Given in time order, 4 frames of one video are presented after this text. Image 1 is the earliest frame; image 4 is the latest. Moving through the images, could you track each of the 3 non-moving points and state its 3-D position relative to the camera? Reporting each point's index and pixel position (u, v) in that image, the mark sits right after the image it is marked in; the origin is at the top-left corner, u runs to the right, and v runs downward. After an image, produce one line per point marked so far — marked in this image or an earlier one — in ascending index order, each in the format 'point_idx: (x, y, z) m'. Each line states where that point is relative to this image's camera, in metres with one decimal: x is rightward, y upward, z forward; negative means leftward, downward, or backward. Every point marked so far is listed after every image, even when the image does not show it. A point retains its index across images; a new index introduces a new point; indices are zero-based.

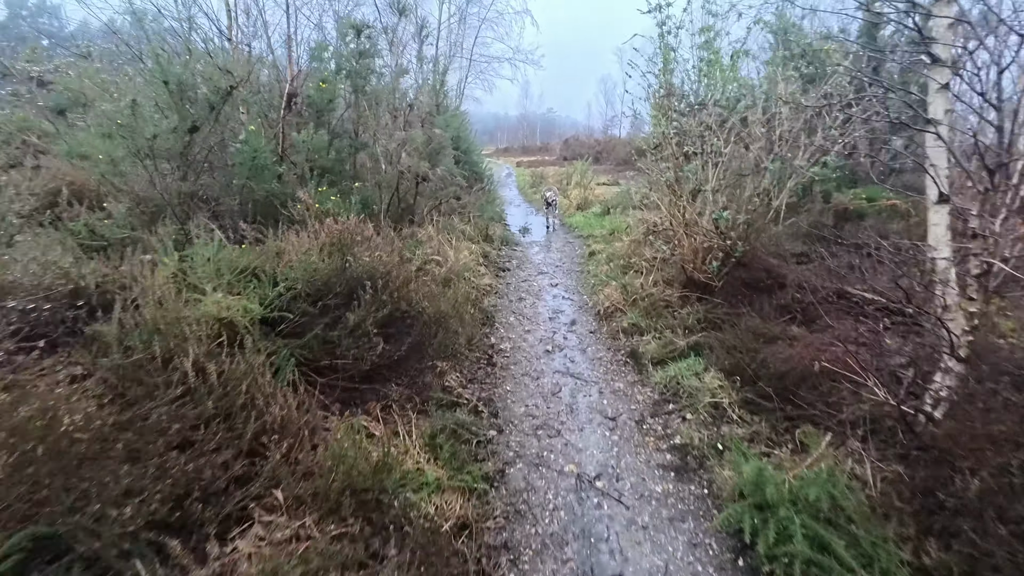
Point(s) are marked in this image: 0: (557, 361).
0: (+0.5, -0.8, +4.7) m
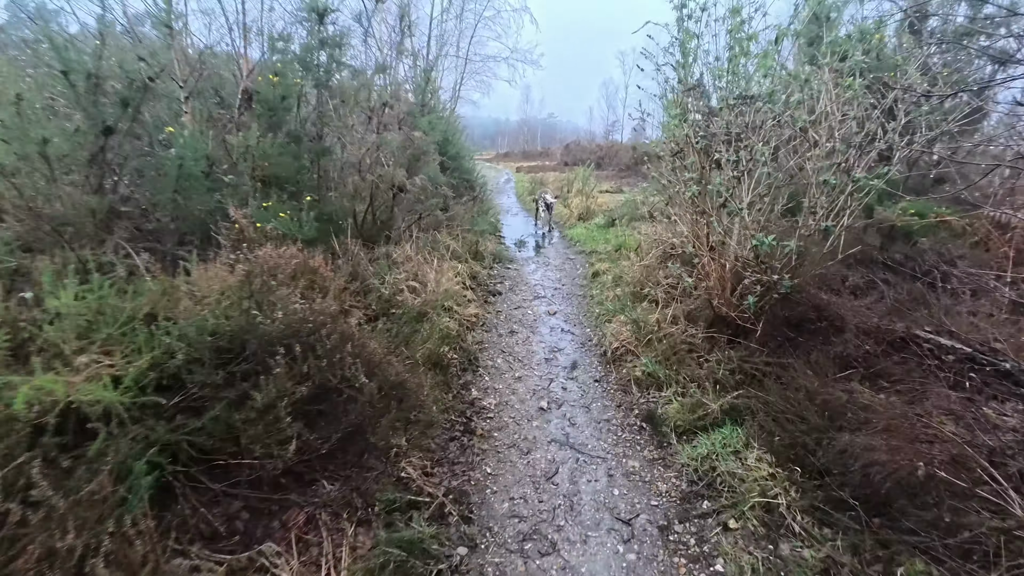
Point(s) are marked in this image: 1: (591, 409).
0: (+0.3, -1.1, +3.7) m
1: (+0.7, -1.0, +3.9) m
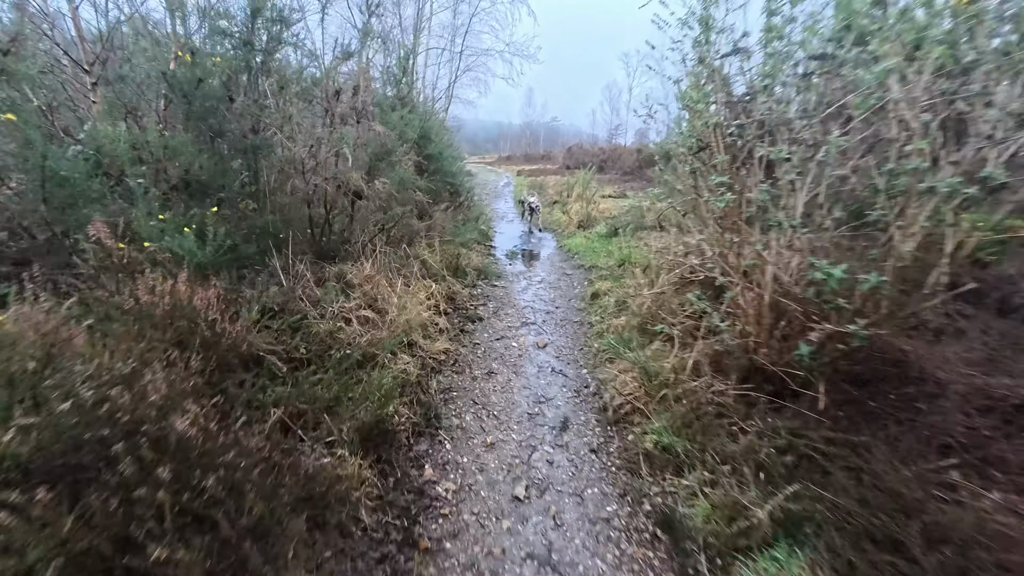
0: (+0.1, -1.4, +2.7) m
1: (+0.5, -1.3, +2.9) m
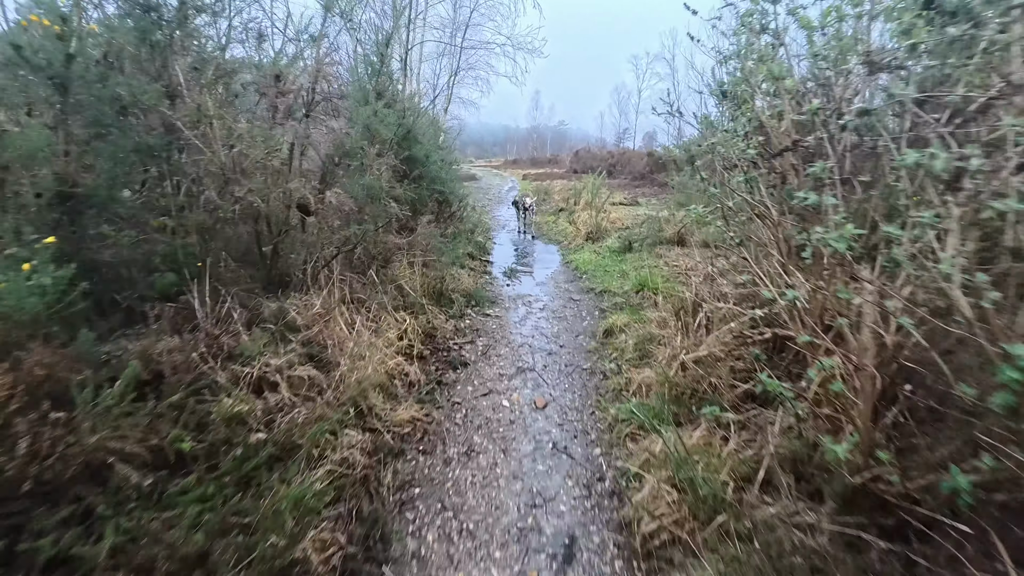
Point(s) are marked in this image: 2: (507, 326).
0: (0.0, -1.7, +1.6) m
1: (+0.3, -1.7, +1.8) m
2: (-0.1, -0.5, +5.3) m
